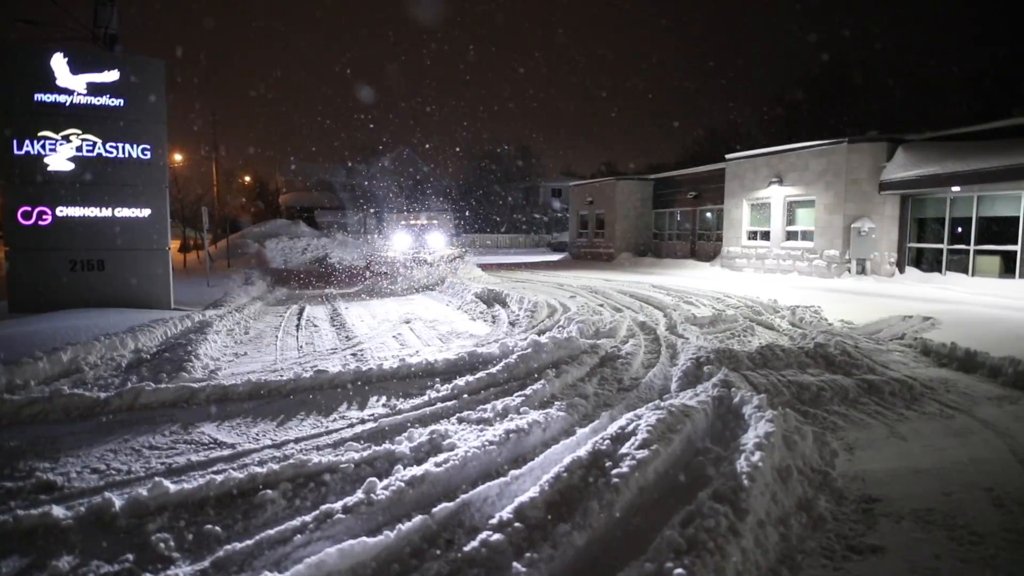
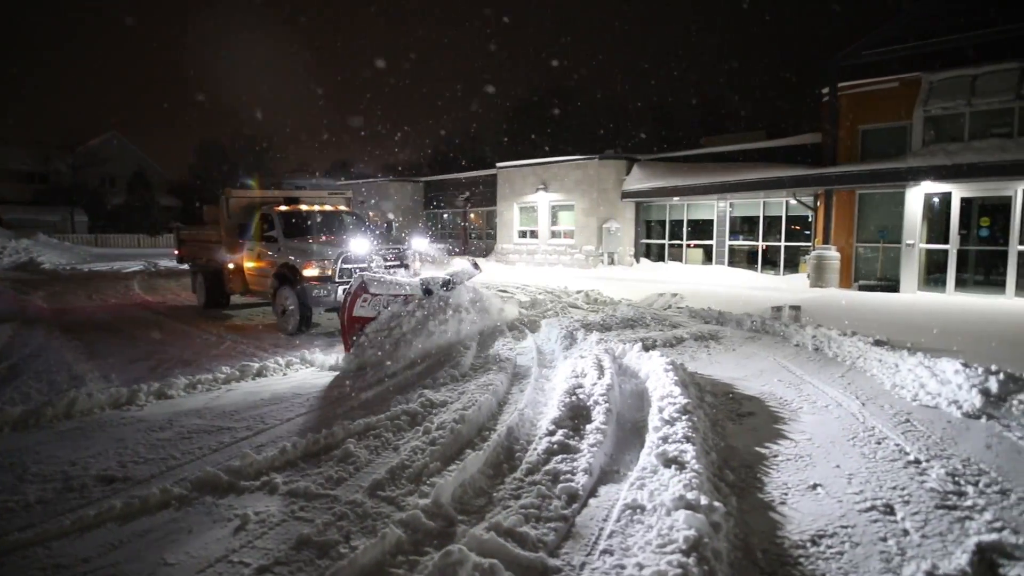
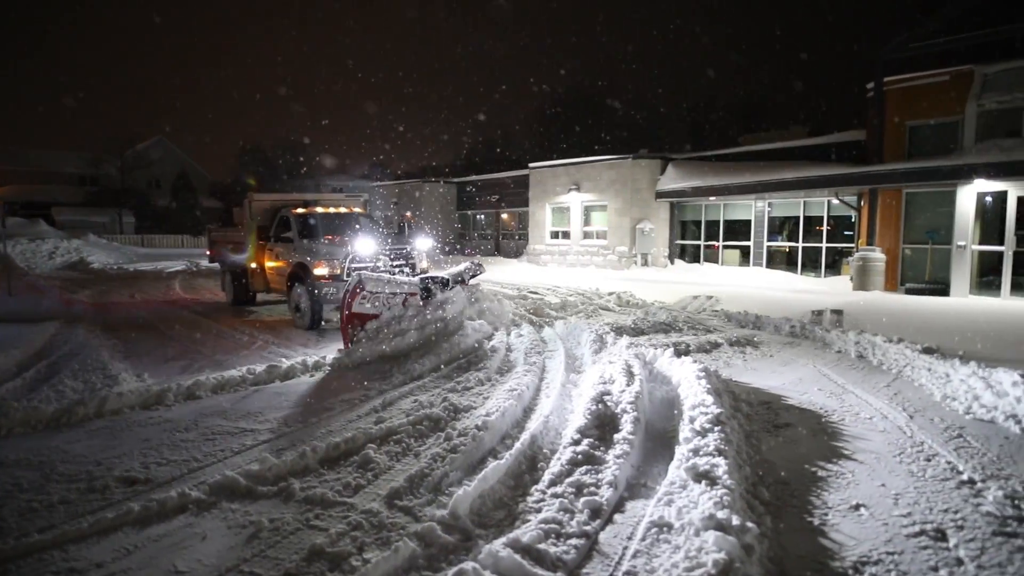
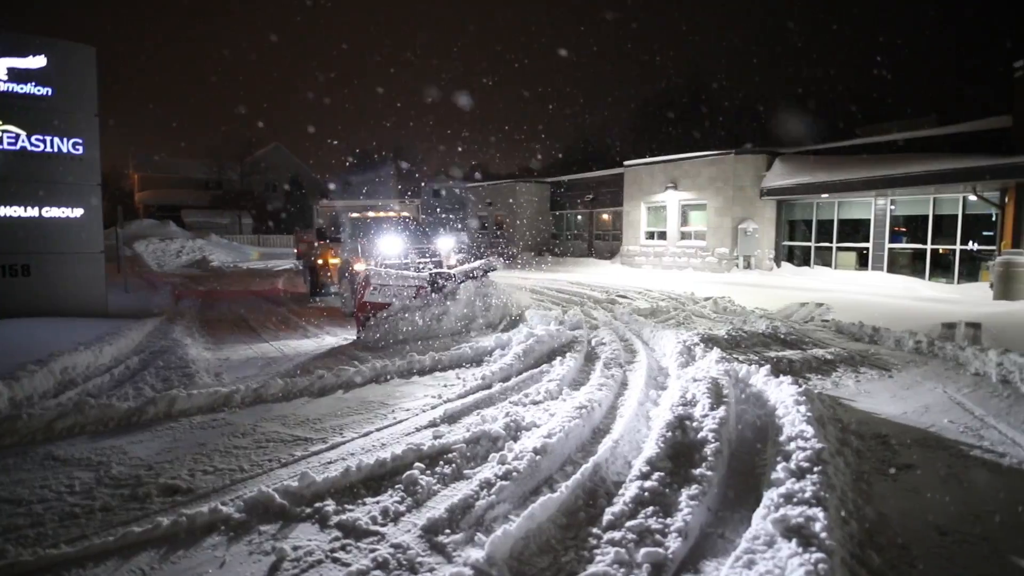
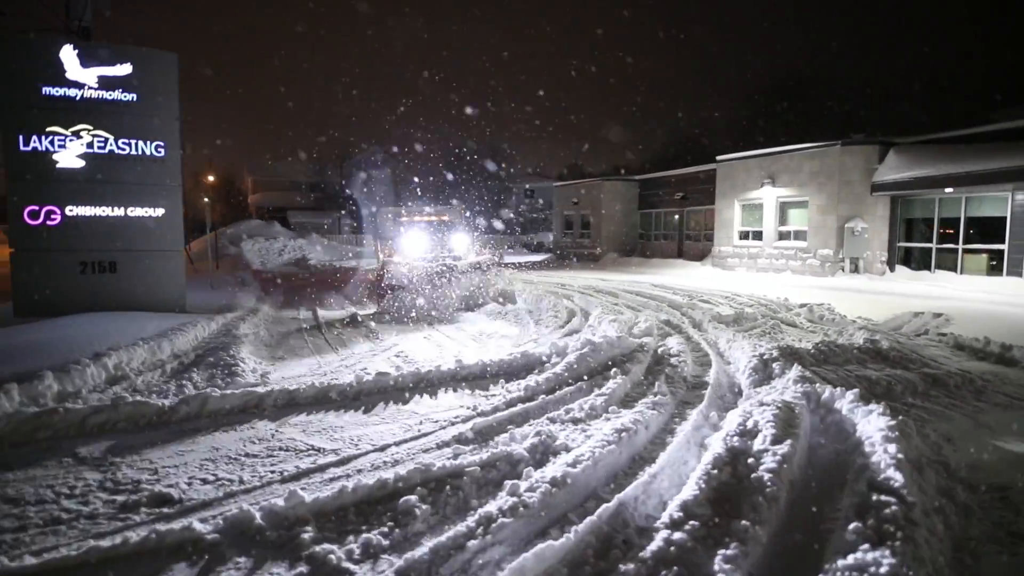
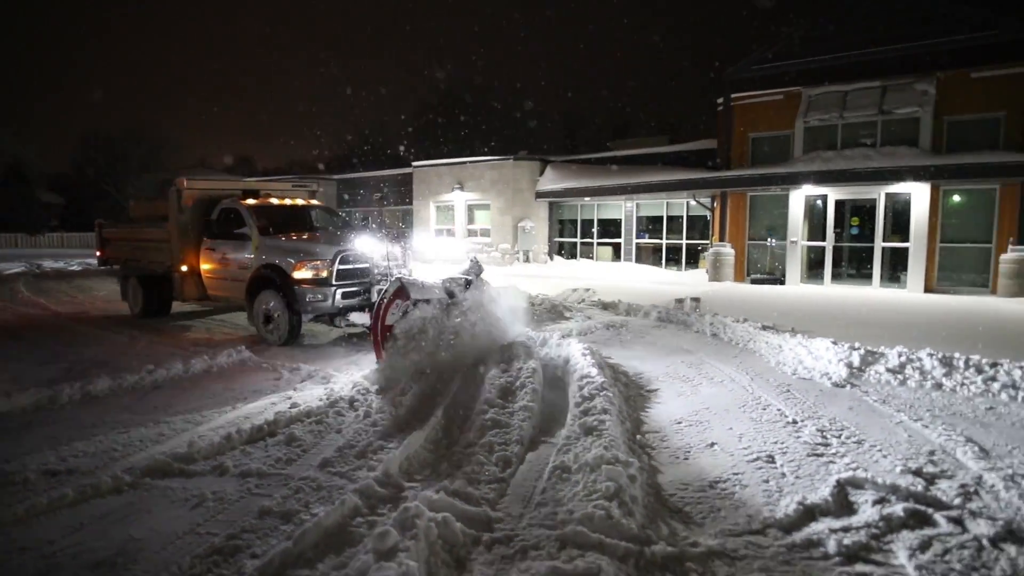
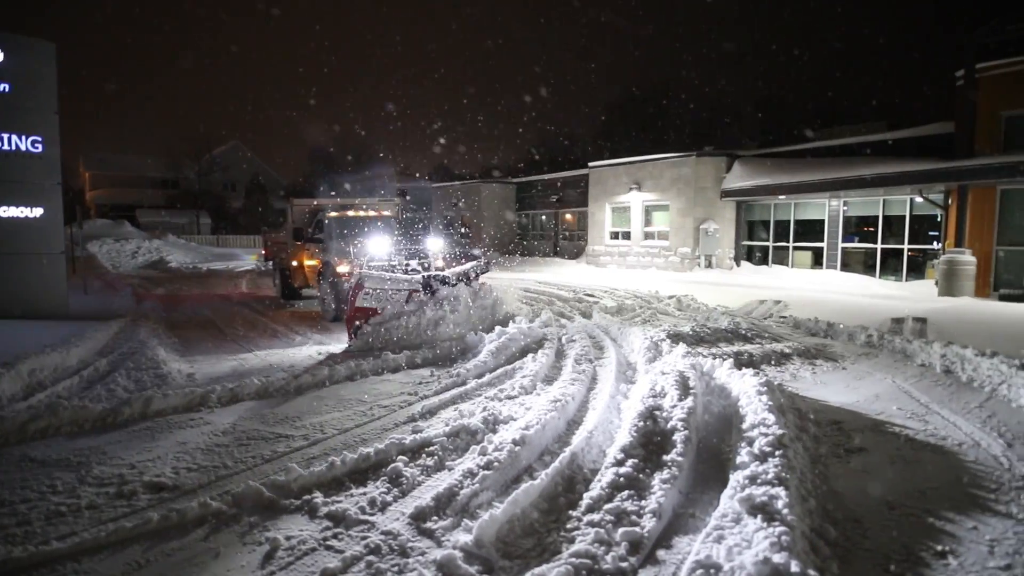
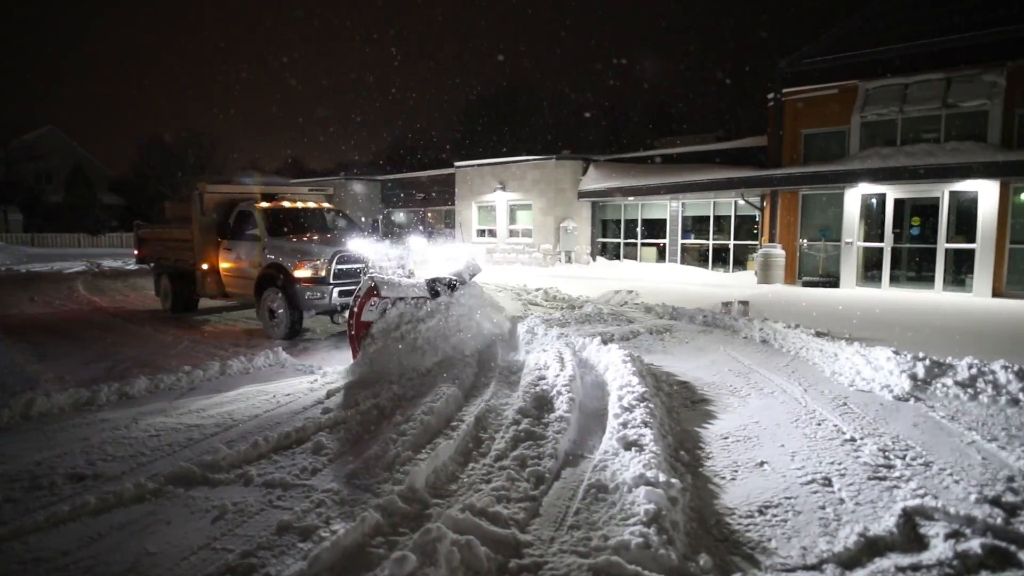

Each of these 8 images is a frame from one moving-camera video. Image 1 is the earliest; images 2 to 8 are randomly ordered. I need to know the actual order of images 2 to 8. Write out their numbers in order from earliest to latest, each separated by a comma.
5, 4, 7, 3, 2, 8, 6
